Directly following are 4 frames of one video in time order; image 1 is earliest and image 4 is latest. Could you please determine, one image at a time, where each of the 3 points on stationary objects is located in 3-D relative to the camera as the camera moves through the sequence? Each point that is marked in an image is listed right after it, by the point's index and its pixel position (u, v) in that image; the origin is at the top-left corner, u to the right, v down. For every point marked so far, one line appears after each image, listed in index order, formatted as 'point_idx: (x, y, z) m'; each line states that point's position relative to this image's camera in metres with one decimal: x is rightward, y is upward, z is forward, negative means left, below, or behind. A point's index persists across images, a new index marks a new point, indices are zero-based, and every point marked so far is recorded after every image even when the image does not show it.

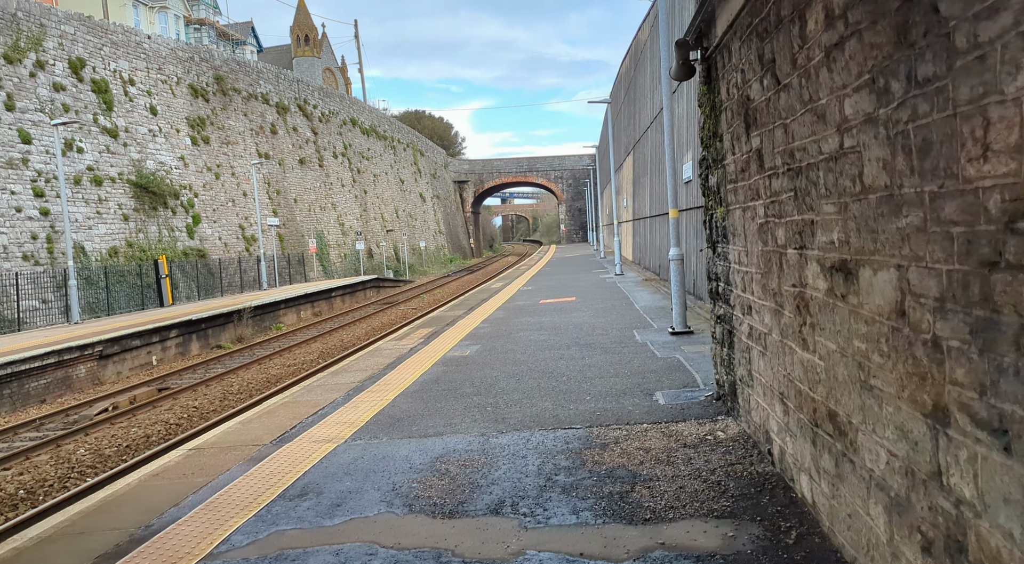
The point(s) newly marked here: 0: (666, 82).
0: (+2.5, +3.3, +11.4) m
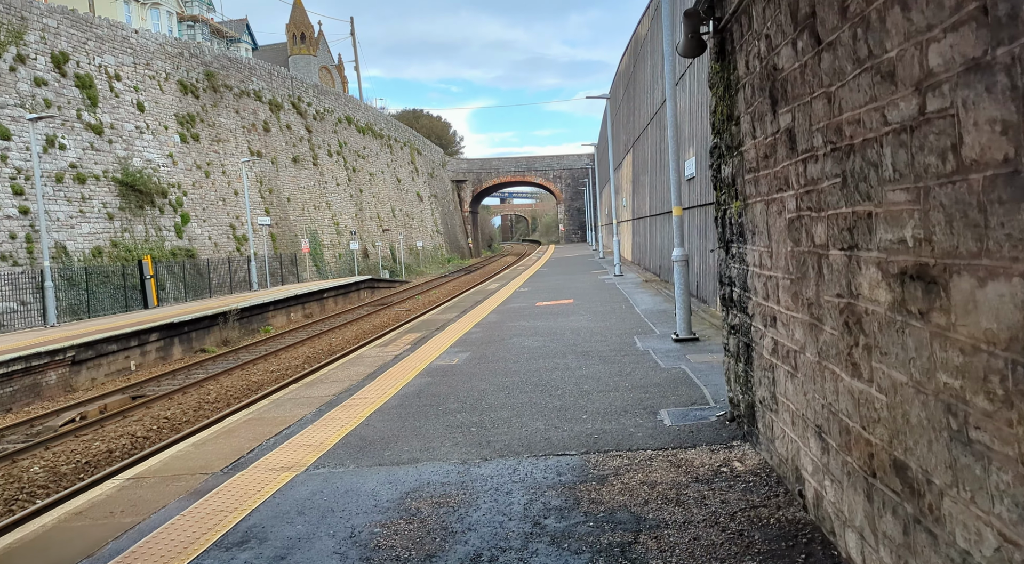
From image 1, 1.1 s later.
0: (+2.4, +3.2, +10.7) m
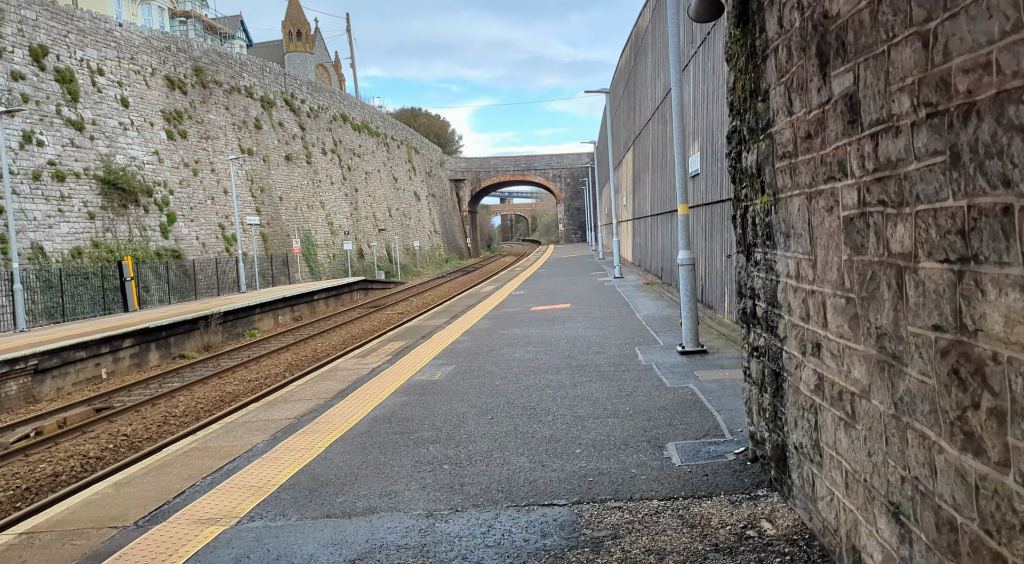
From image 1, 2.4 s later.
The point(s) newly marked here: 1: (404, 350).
0: (+2.3, +3.2, +9.8) m
1: (-1.5, -1.0, +10.0) m
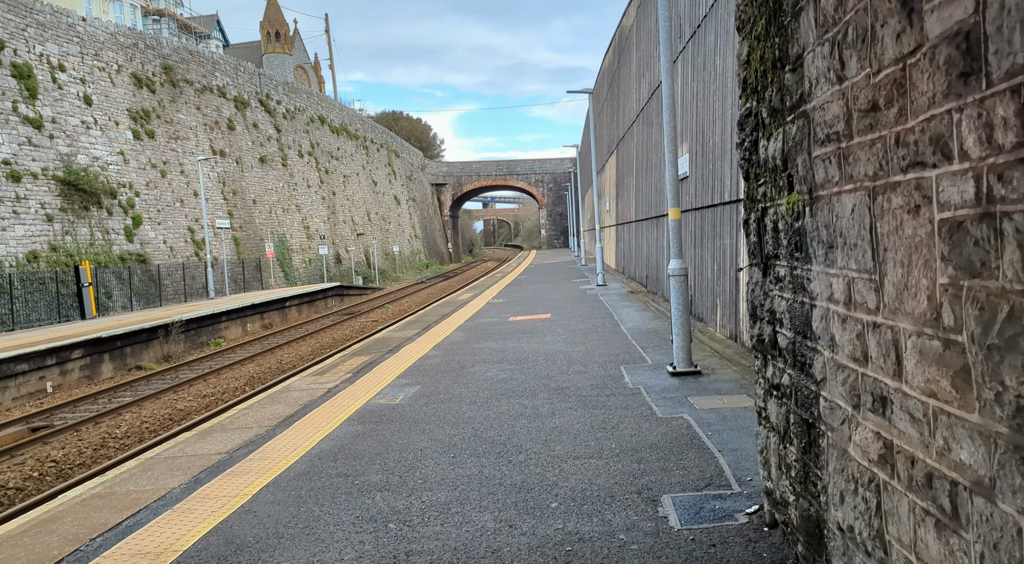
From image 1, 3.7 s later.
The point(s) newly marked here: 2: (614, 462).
0: (+2.0, +3.0, +9.0) m
1: (-1.9, -1.1, +9.1) m
2: (+0.7, -1.2, +4.6) m
